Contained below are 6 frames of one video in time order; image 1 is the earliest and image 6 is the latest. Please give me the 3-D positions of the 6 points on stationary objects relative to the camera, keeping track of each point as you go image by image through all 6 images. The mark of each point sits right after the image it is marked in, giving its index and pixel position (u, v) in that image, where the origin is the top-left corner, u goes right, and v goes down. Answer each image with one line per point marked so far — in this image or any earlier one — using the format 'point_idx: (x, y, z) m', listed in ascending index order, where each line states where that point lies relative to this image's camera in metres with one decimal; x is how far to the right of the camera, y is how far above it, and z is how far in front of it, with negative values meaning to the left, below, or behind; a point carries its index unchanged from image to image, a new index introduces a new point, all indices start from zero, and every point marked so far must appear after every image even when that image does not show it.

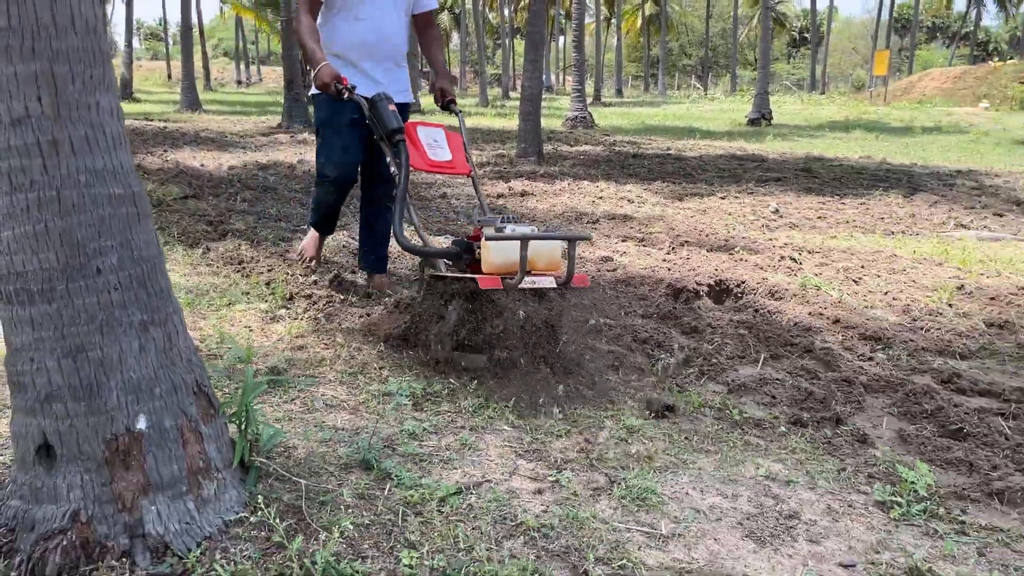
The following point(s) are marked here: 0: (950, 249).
0: (+2.4, +0.2, +4.7) m
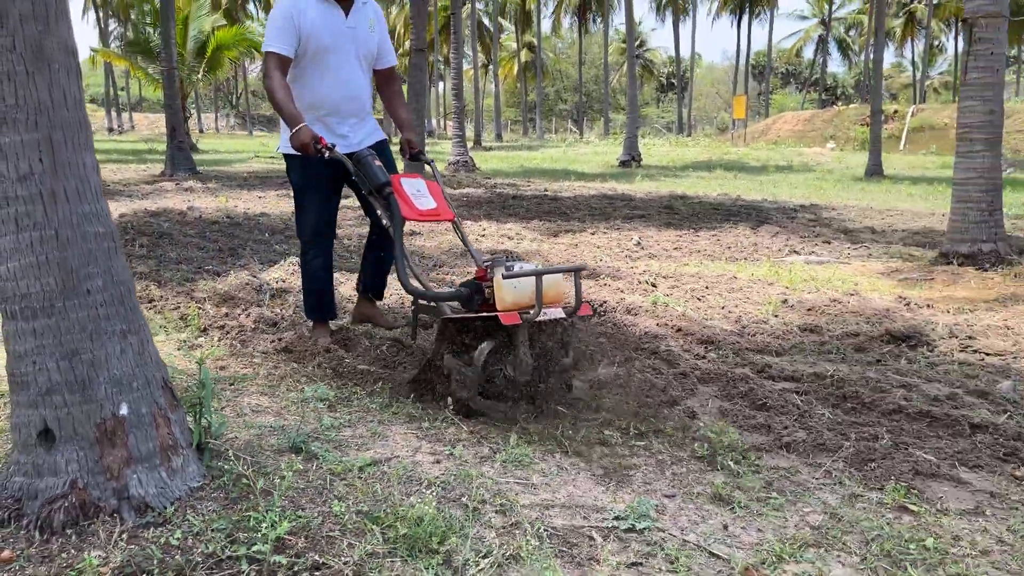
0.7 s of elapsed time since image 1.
0: (+1.7, +0.1, +5.5) m
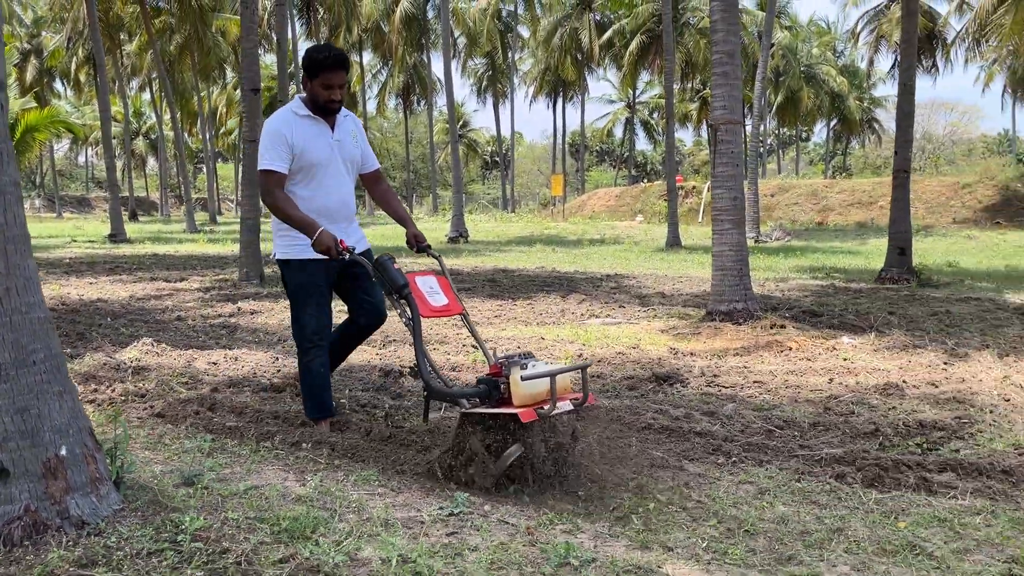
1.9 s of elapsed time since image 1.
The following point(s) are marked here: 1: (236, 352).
0: (+0.5, -0.3, +6.5) m
1: (-1.8, -0.4, +5.5) m
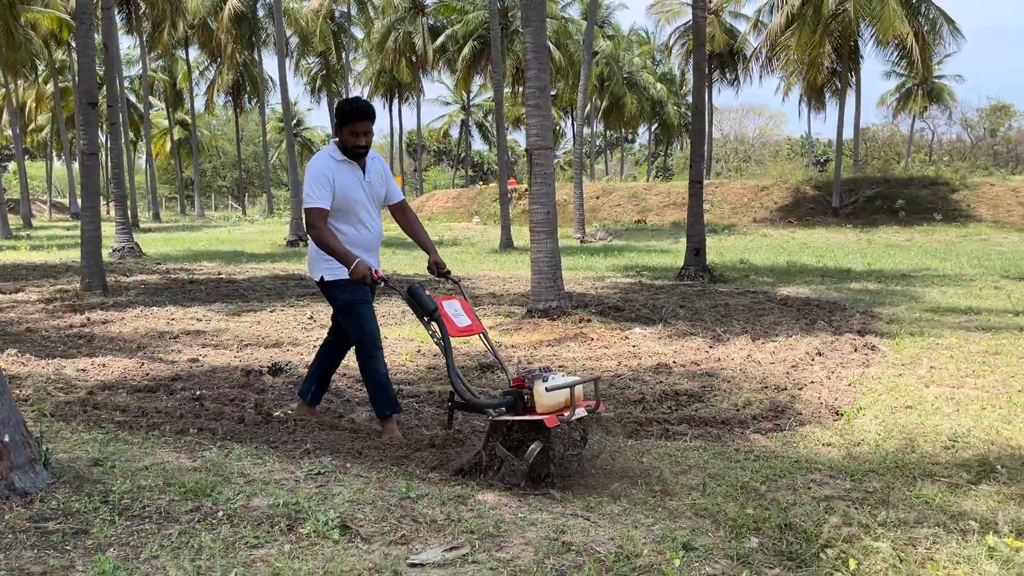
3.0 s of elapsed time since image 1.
0: (-0.8, -0.4, +7.4) m
1: (-2.9, -0.5, +6.0) m
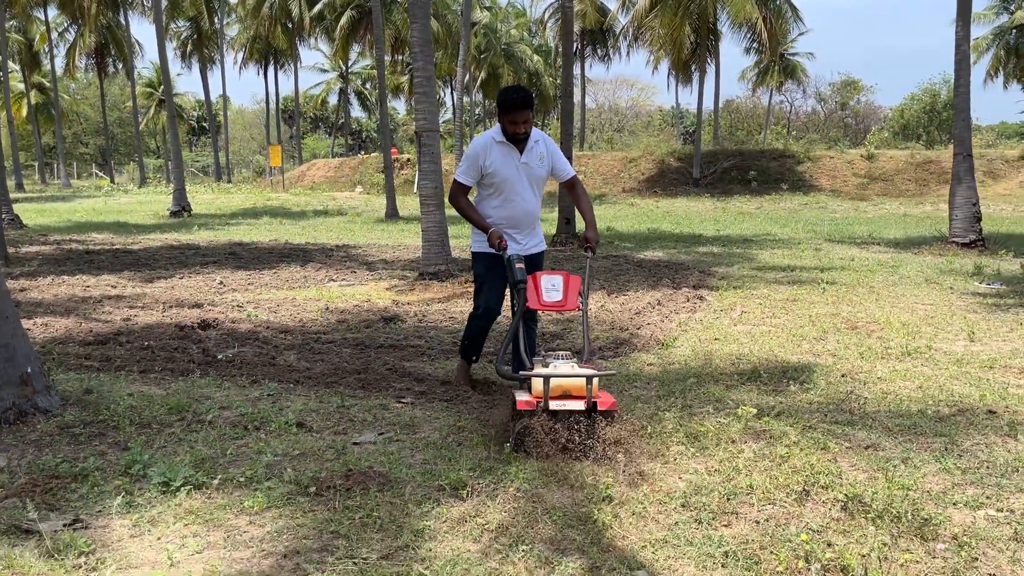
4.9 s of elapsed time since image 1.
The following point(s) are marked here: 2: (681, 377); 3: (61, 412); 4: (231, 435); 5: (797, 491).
0: (-1.9, 0.0, +8.5) m
1: (-3.7, -0.3, +6.8) m
2: (+1.0, -0.5, +4.9) m
3: (-2.1, -0.6, +4.0) m
4: (-1.3, -0.7, +3.9) m
5: (+1.1, -0.7, +3.2) m
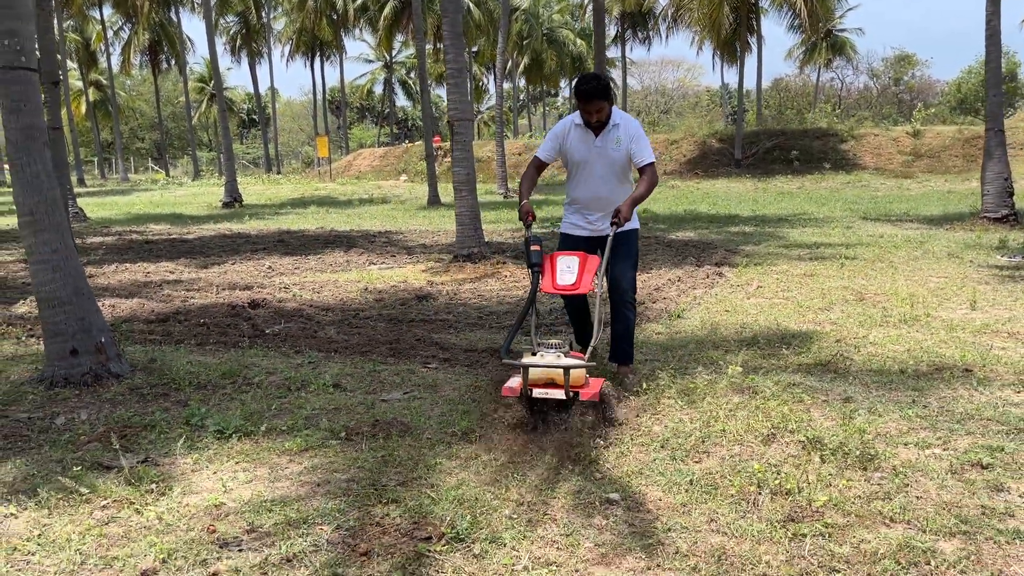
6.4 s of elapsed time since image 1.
0: (-1.6, +0.1, +9.0) m
1: (-3.5, -0.1, +7.5) m
2: (+1.1, -0.3, +5.3) m
3: (-2.1, -0.5, +4.6) m
4: (-1.2, -0.5, +4.4) m
5: (+1.1, -0.6, +3.6) m
